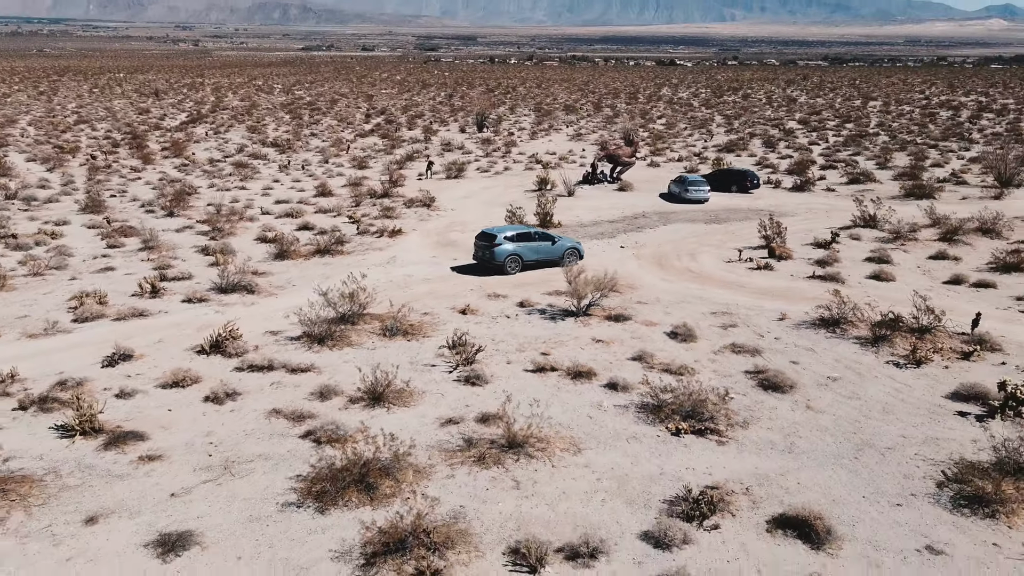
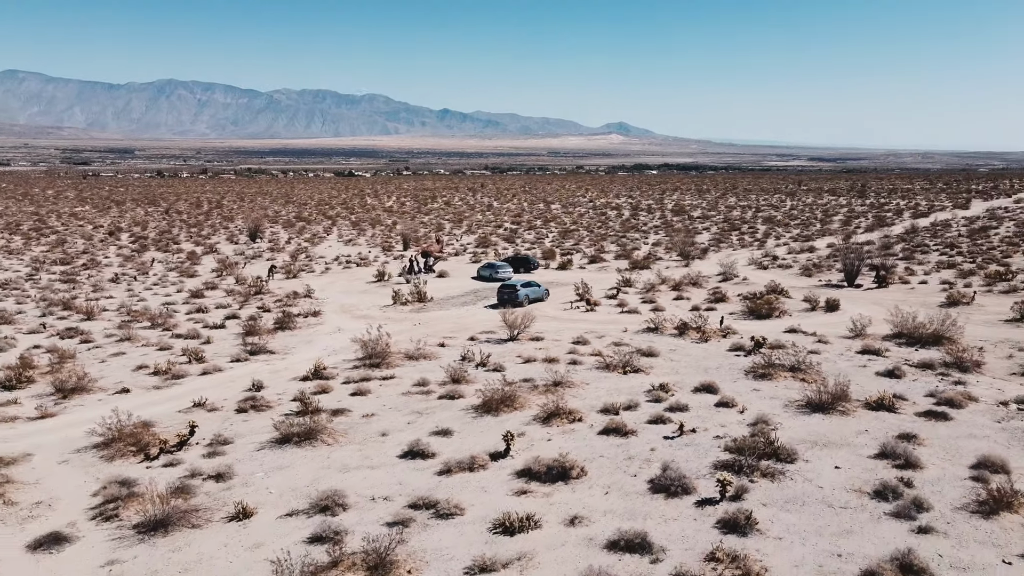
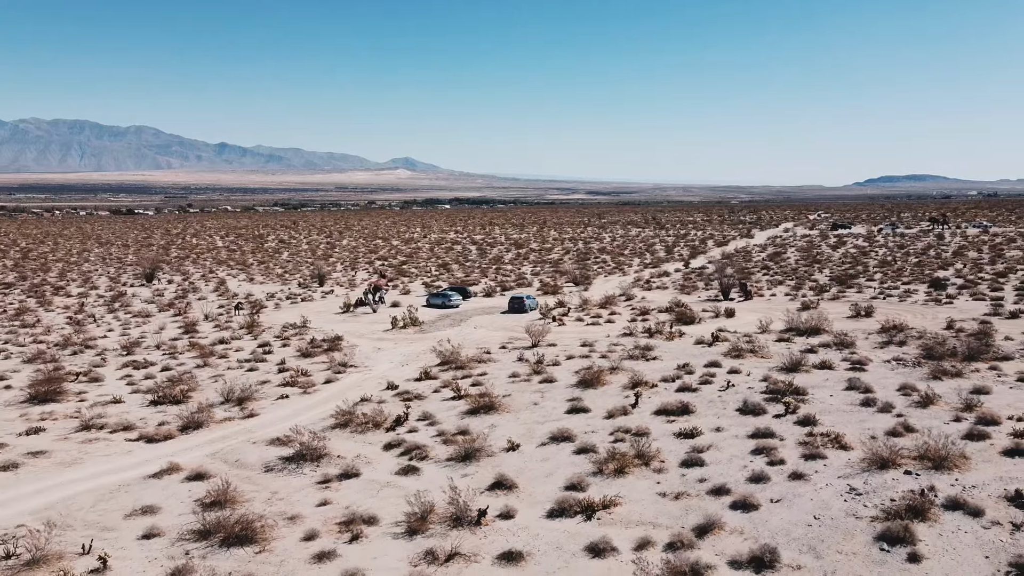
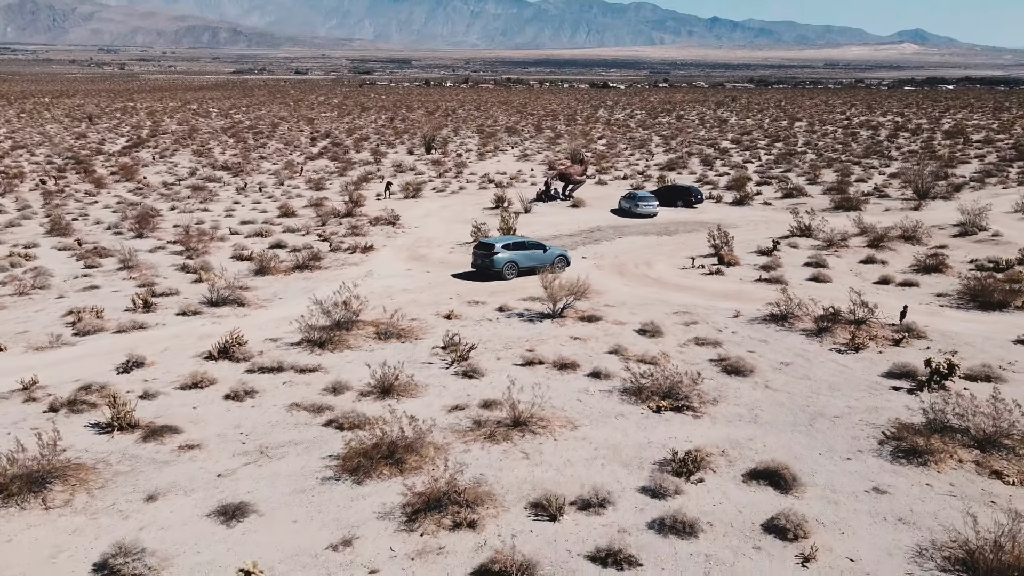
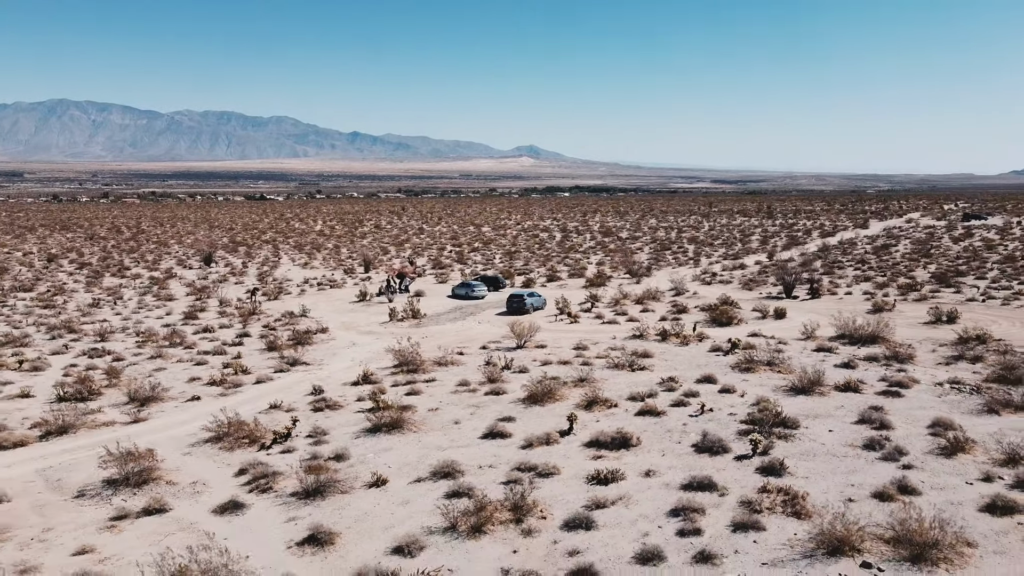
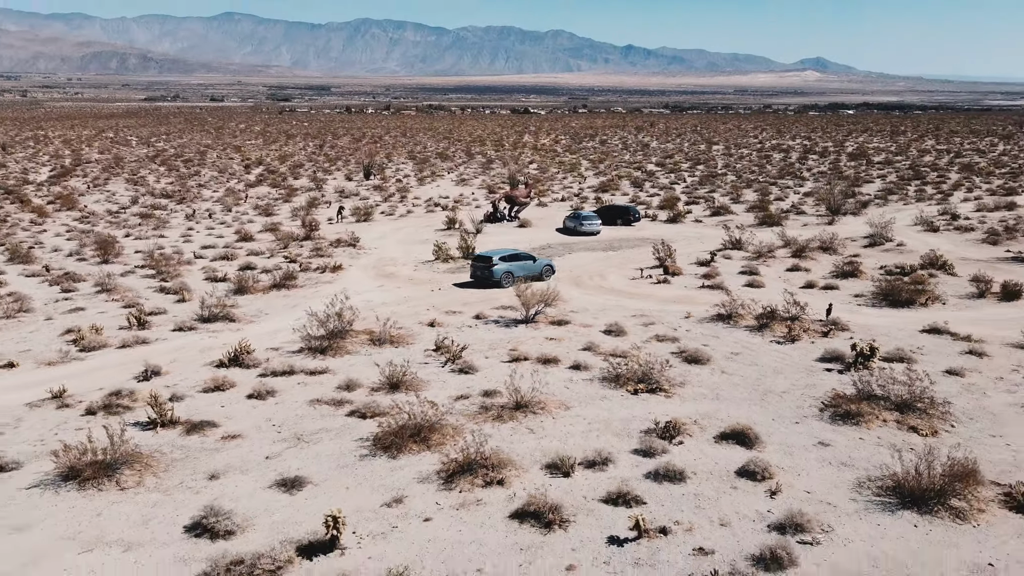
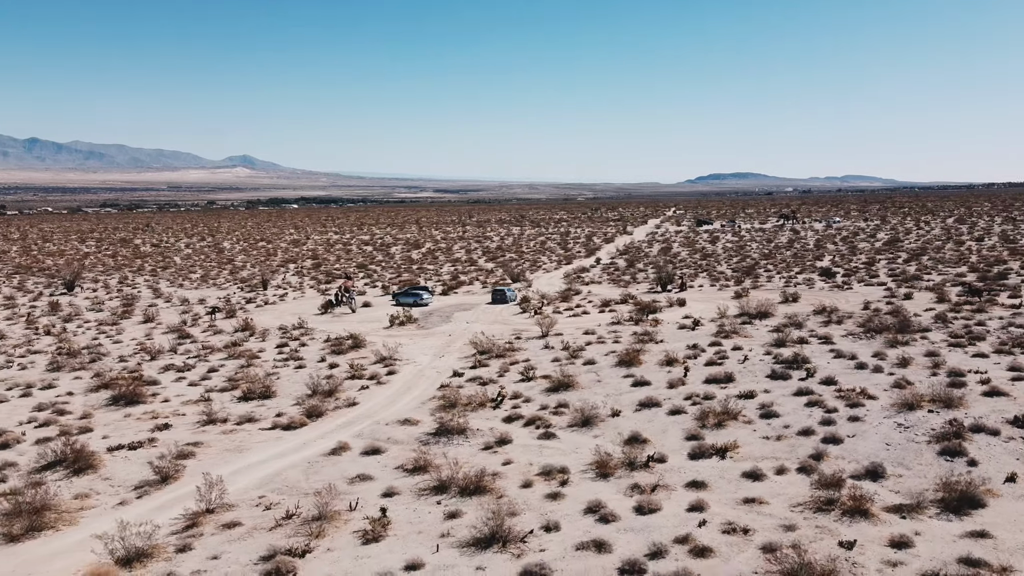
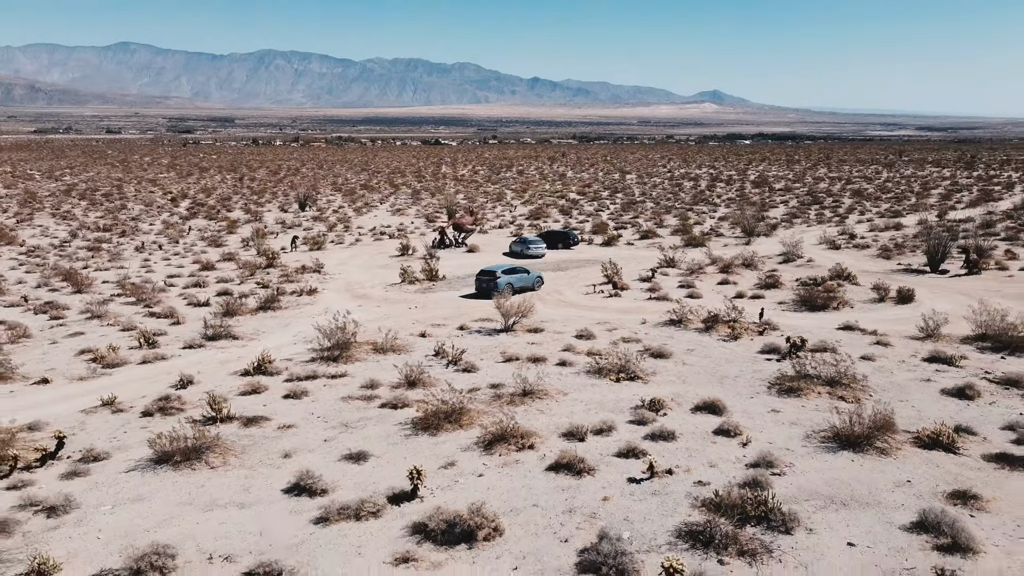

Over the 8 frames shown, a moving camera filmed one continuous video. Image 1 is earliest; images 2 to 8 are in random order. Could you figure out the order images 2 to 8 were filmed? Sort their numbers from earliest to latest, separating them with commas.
4, 6, 8, 2, 5, 3, 7
